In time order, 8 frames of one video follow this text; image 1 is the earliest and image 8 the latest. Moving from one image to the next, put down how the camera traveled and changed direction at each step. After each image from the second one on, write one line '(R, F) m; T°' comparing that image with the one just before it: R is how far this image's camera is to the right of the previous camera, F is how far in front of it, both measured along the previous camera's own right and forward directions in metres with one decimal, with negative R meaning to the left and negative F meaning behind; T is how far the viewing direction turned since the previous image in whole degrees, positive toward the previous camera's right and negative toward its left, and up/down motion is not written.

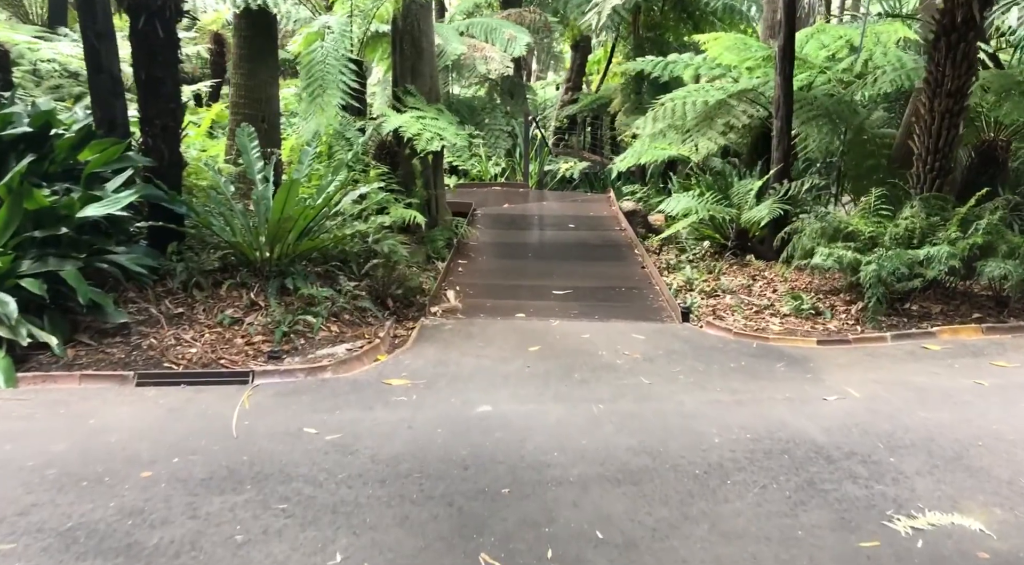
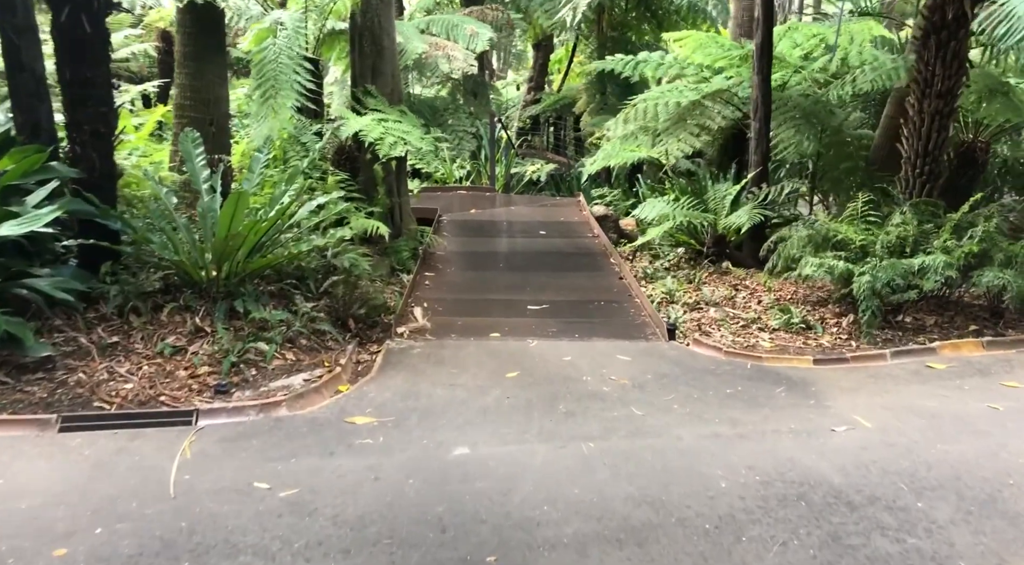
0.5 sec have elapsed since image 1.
(-0.1, +0.4) m; +3°
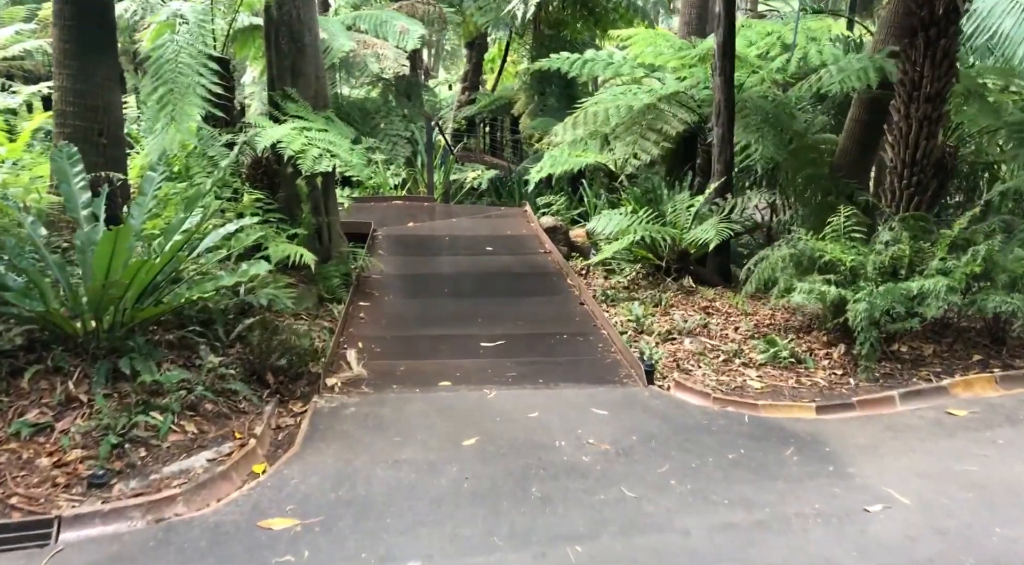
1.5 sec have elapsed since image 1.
(-0.1, +0.6) m; +4°
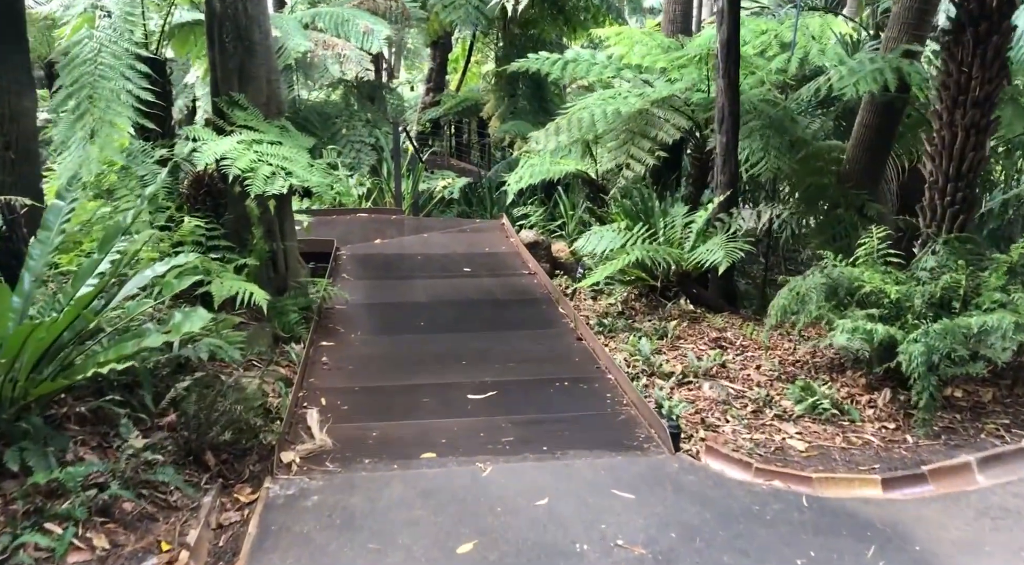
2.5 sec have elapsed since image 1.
(-0.1, +0.7) m; +2°
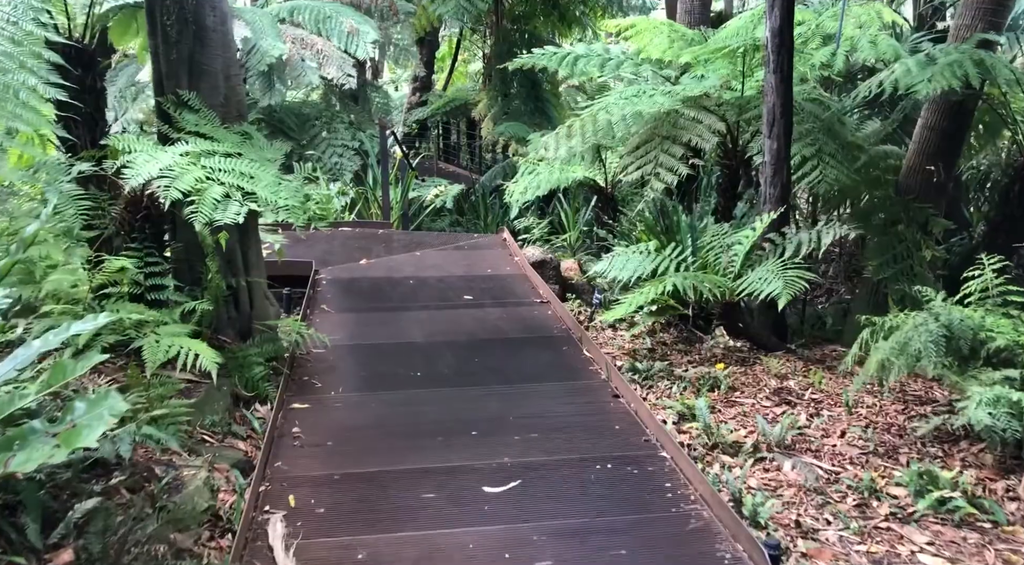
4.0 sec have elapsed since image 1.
(-0.1, +0.9) m; +1°
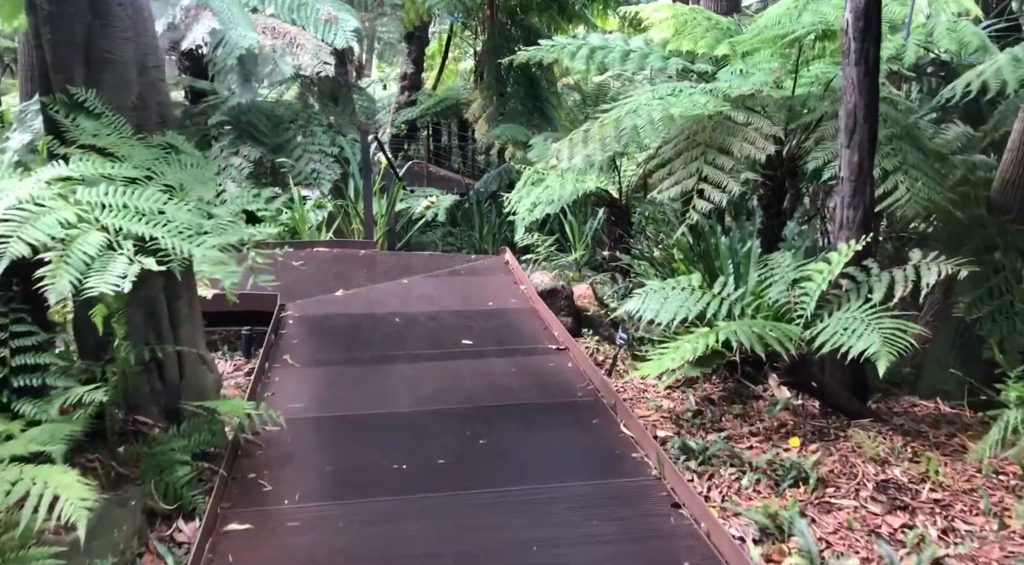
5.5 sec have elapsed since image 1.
(-0.1, +1.0) m; +1°
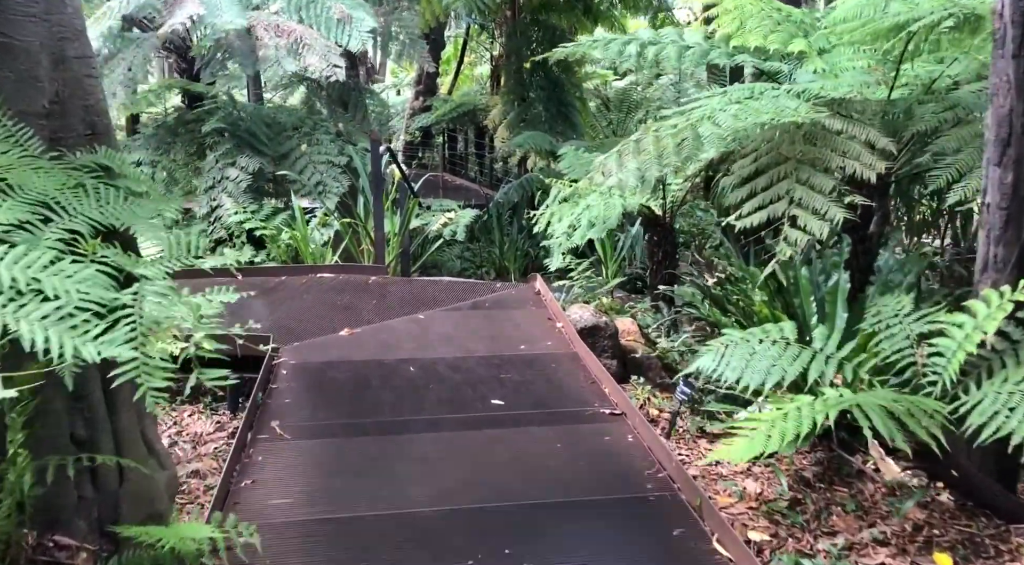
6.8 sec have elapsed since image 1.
(-0.1, +0.8) m; -1°
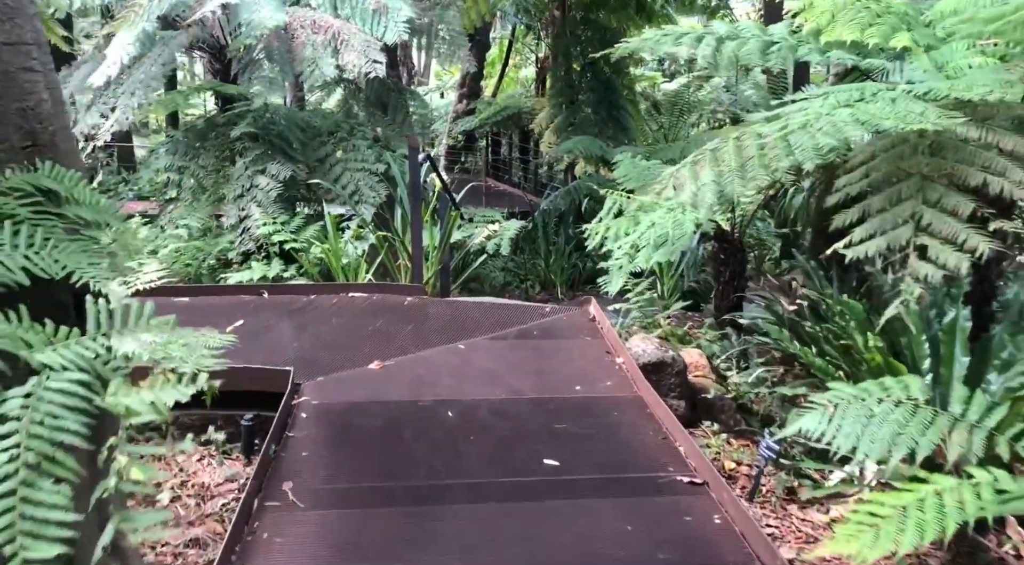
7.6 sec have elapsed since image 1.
(-0.1, +0.6) m; -3°
